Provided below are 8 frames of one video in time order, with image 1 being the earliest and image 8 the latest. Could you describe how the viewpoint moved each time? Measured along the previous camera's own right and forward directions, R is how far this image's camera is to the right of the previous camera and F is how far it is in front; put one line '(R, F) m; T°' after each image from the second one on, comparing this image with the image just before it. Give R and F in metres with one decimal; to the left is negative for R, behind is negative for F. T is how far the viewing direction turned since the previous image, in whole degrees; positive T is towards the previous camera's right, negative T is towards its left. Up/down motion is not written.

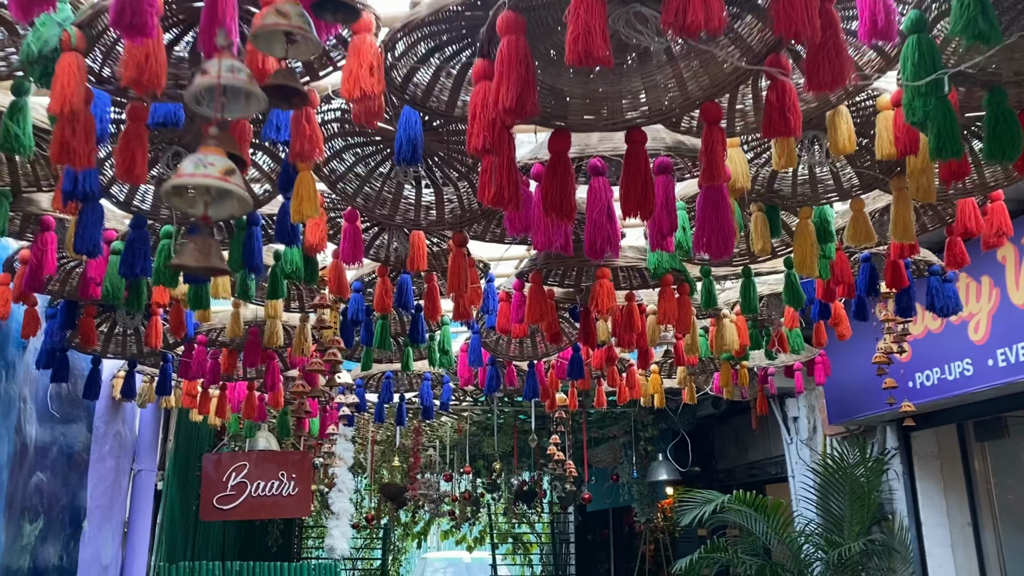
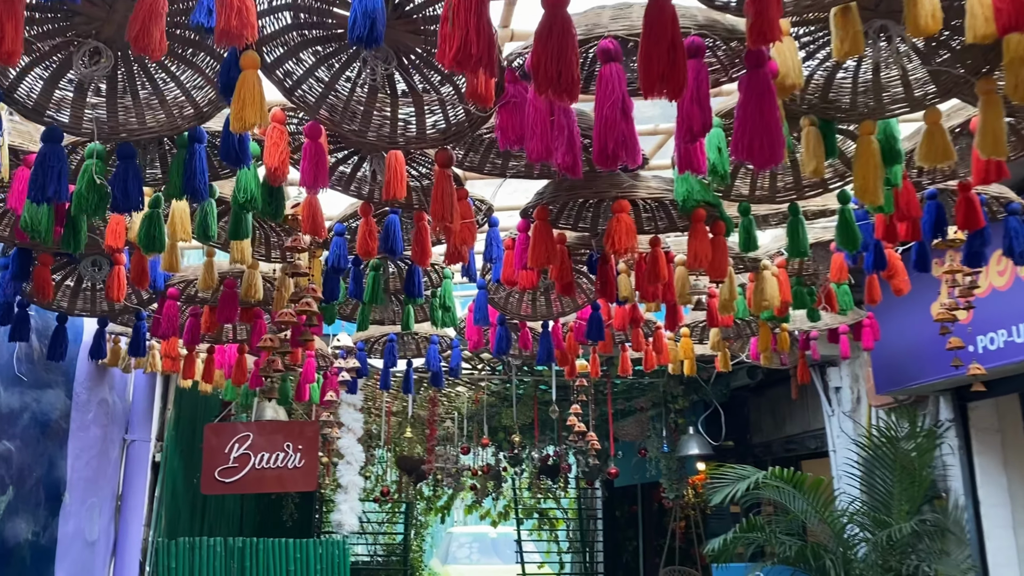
(+0.1, +0.4) m; -2°
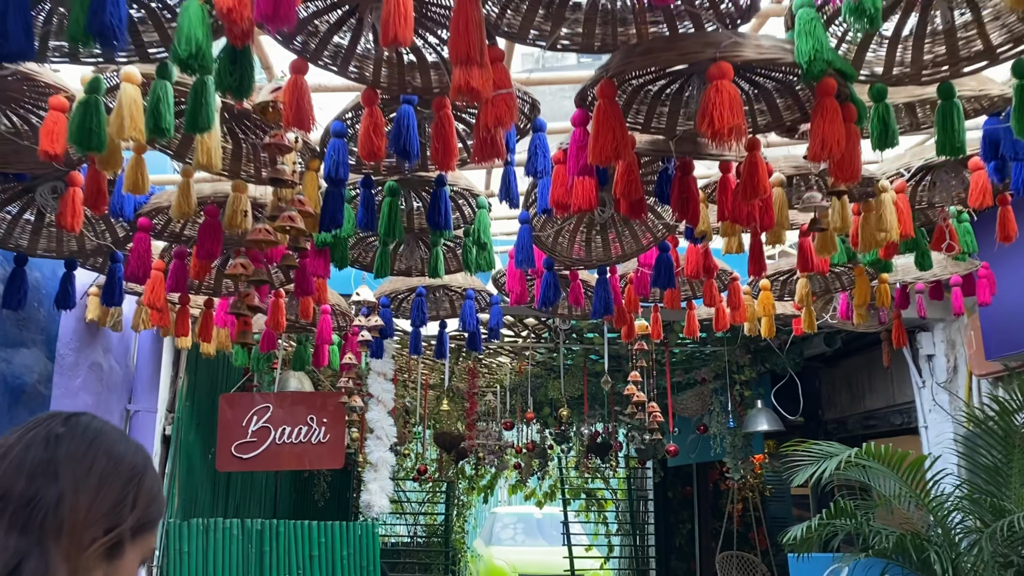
(0.0, +0.7) m; -3°
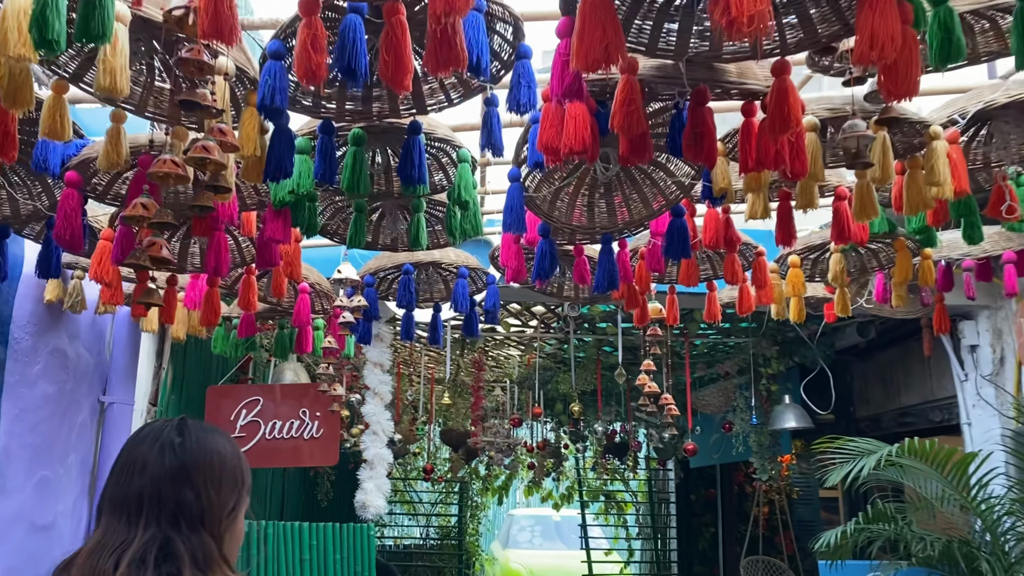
(+0.1, +0.4) m; -2°
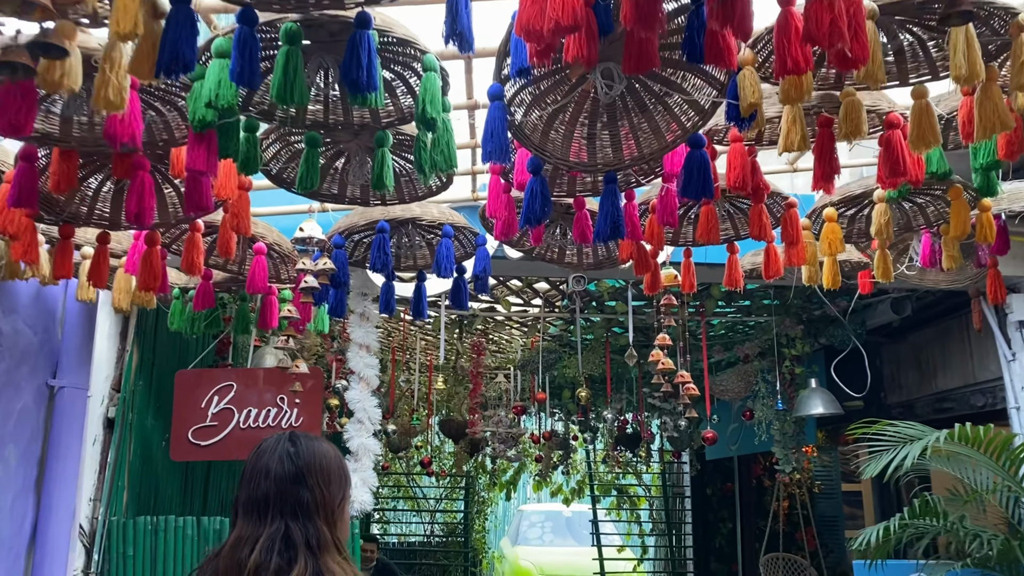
(+0.1, +0.5) m; -1°
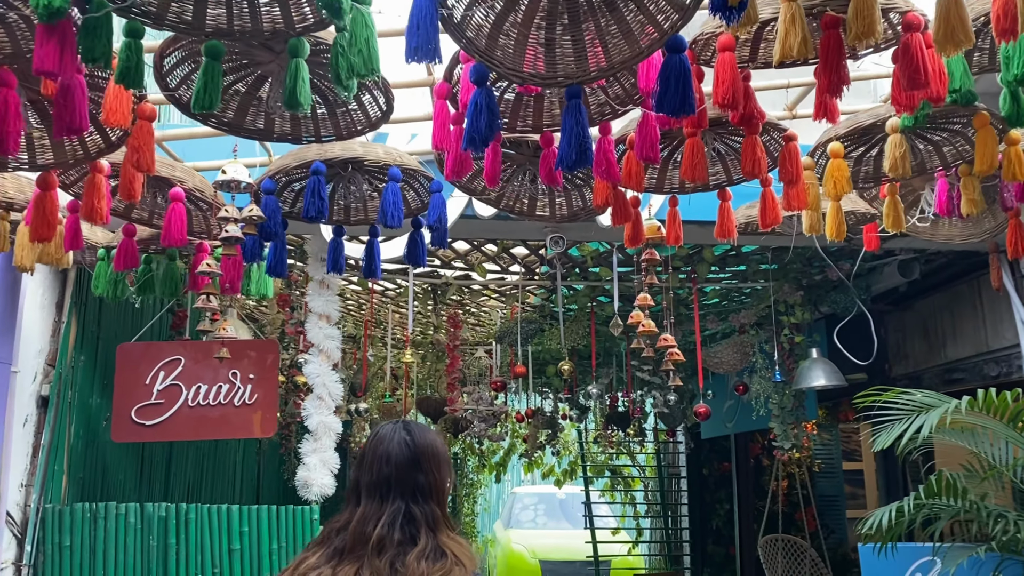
(+0.1, +0.4) m; 0°
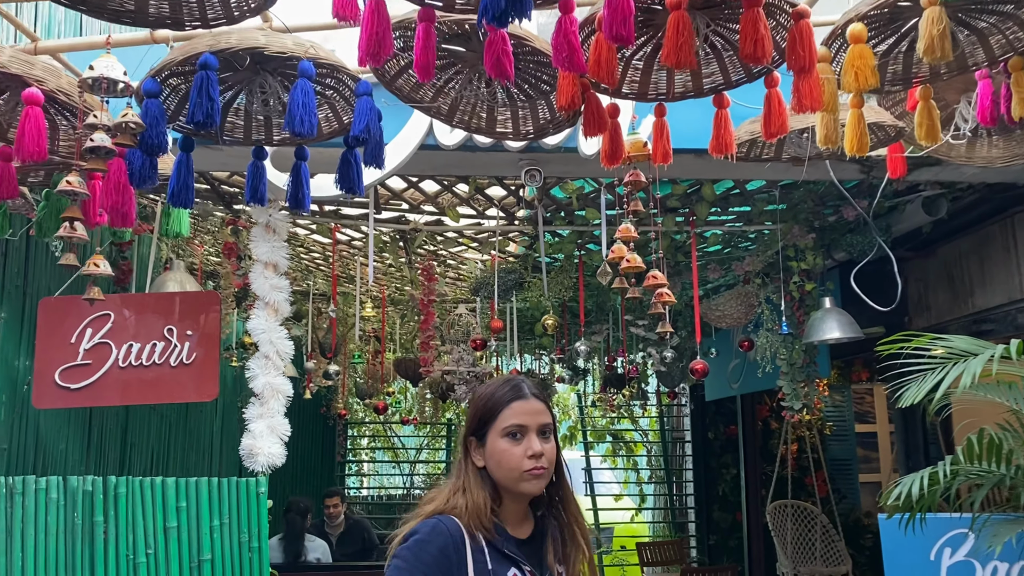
(+0.2, +0.5) m; -1°
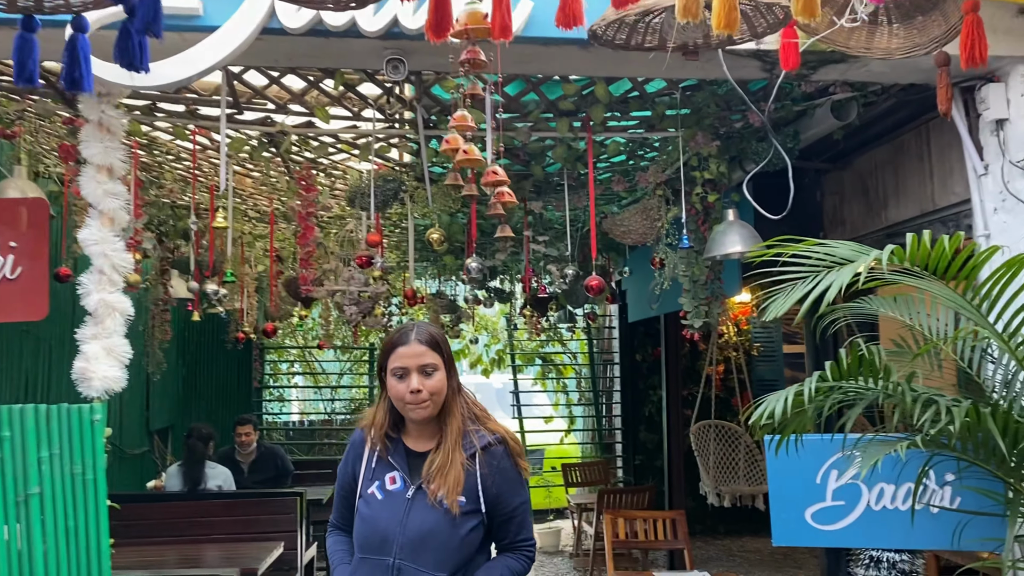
(+0.3, +0.3) m; +3°
